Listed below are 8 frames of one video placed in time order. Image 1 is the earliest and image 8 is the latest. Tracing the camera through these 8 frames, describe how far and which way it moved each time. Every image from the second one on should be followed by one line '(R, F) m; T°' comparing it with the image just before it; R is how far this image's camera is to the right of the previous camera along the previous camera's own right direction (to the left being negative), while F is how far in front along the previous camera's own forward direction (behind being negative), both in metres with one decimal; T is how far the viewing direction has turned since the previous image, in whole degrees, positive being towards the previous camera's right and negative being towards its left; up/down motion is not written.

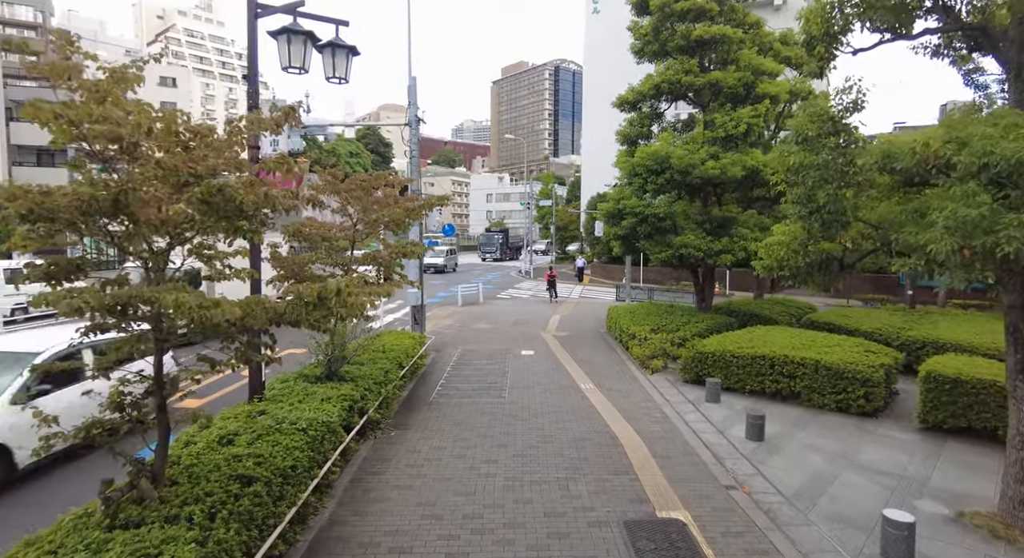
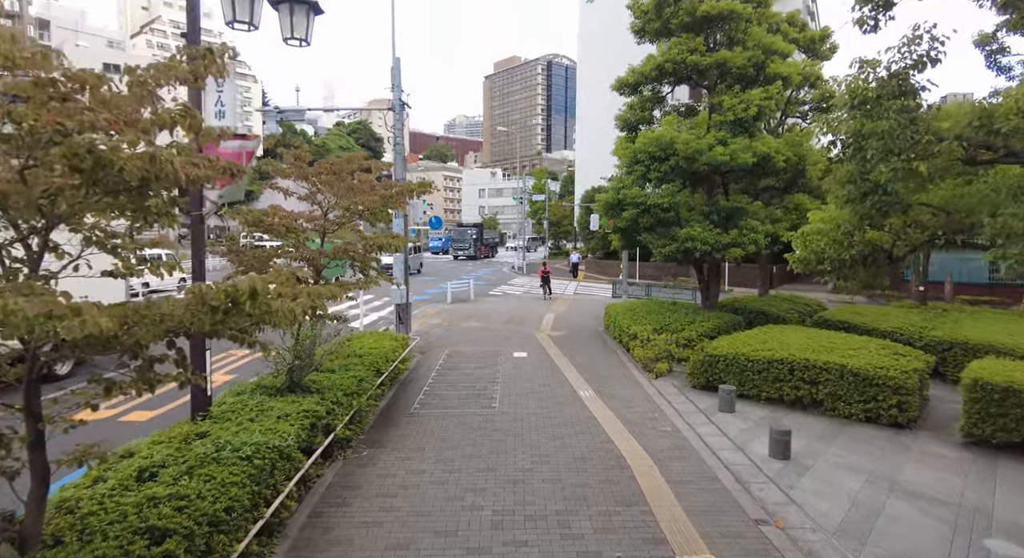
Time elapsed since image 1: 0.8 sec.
(0.0, +1.0) m; +1°
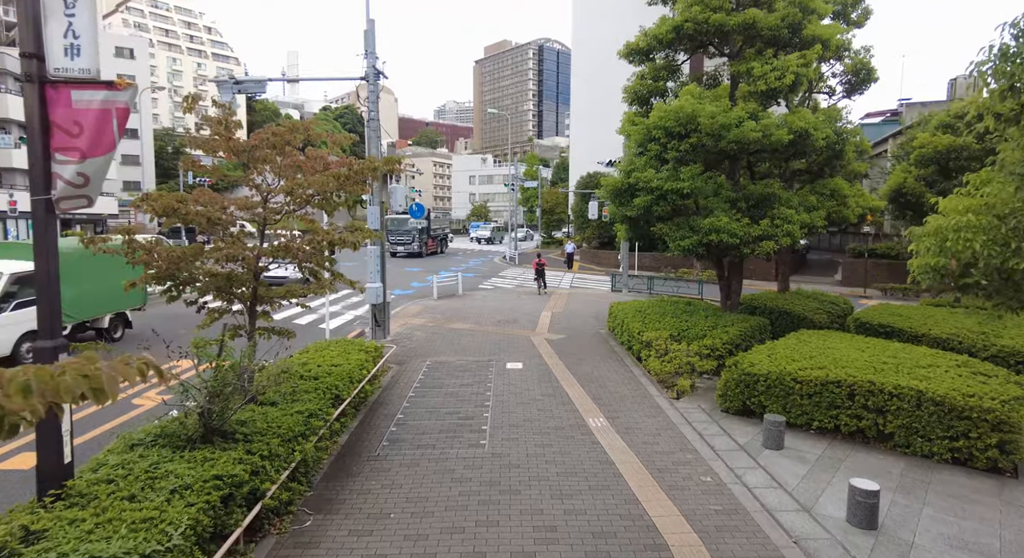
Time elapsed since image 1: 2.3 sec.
(0.0, +1.8) m; +1°
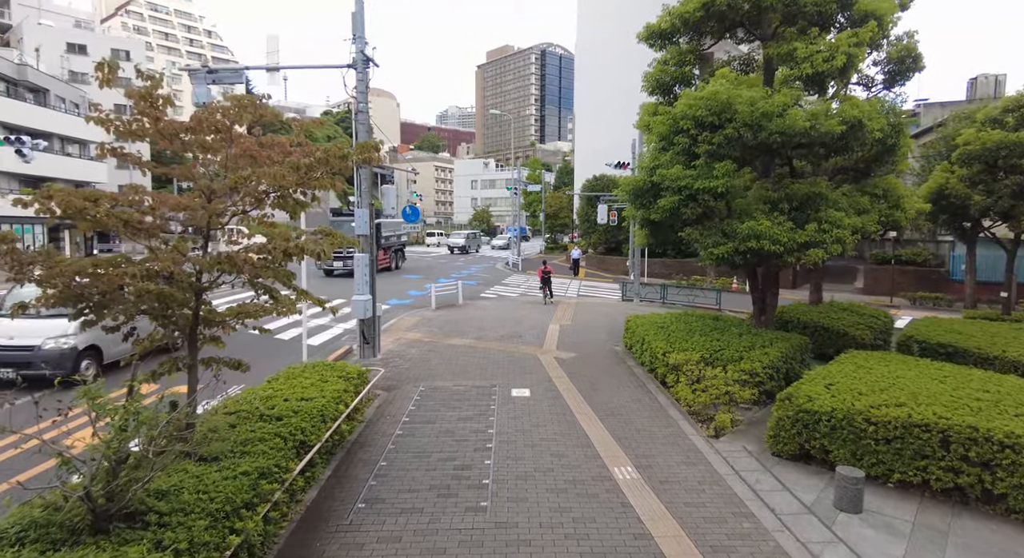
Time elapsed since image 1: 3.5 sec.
(-0.1, +1.4) m; 0°
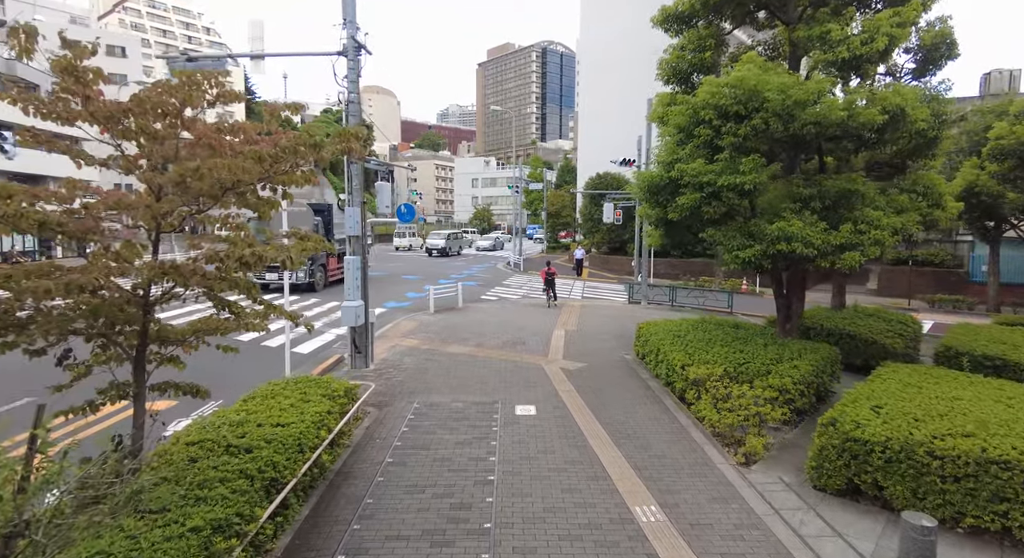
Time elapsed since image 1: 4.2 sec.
(0.0, +0.8) m; 0°
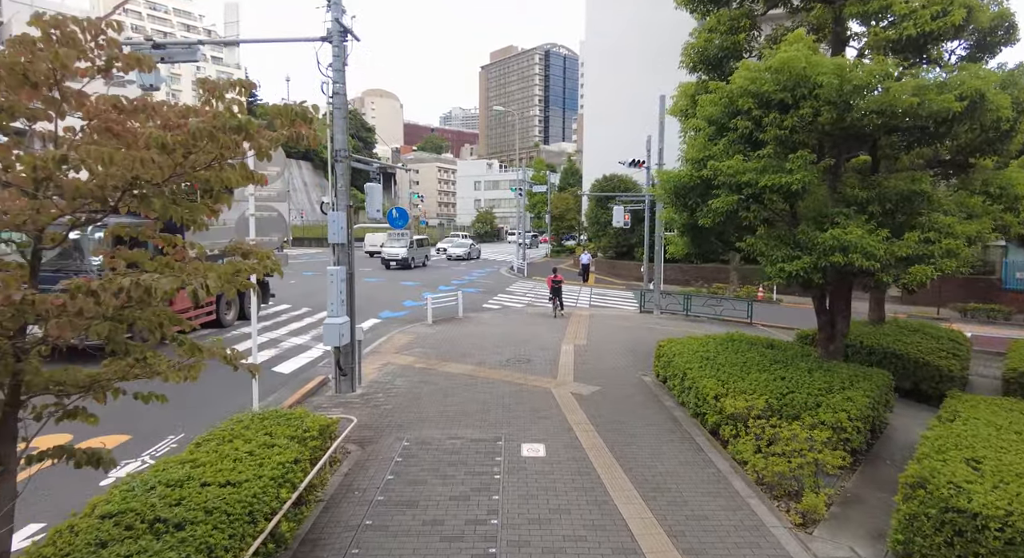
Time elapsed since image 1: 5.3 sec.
(0.0, +1.2) m; 0°
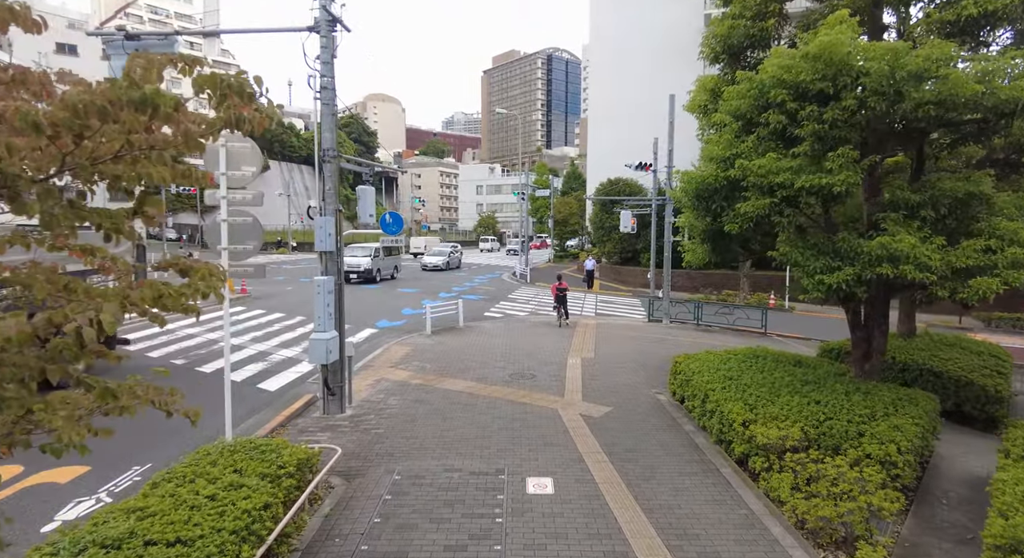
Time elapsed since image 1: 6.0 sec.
(0.0, +0.8) m; 0°
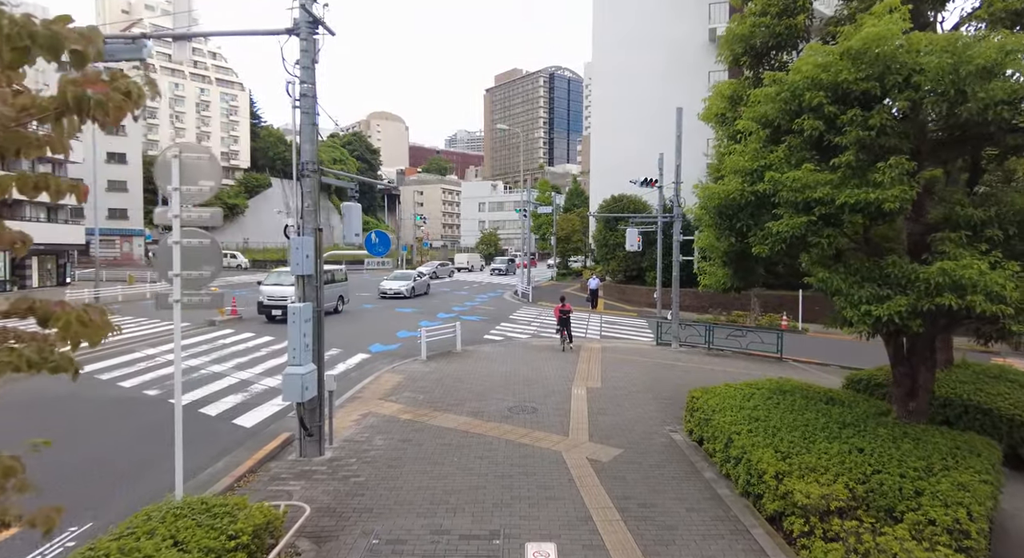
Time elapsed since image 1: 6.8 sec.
(+0.1, +0.8) m; 0°
